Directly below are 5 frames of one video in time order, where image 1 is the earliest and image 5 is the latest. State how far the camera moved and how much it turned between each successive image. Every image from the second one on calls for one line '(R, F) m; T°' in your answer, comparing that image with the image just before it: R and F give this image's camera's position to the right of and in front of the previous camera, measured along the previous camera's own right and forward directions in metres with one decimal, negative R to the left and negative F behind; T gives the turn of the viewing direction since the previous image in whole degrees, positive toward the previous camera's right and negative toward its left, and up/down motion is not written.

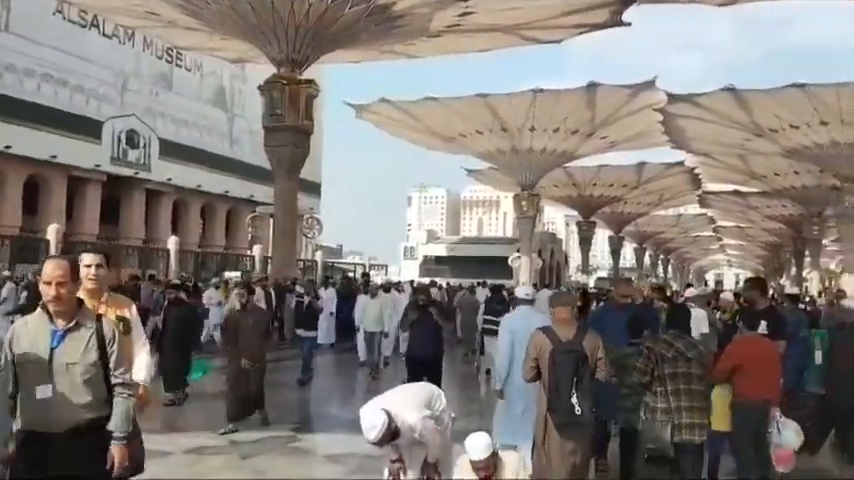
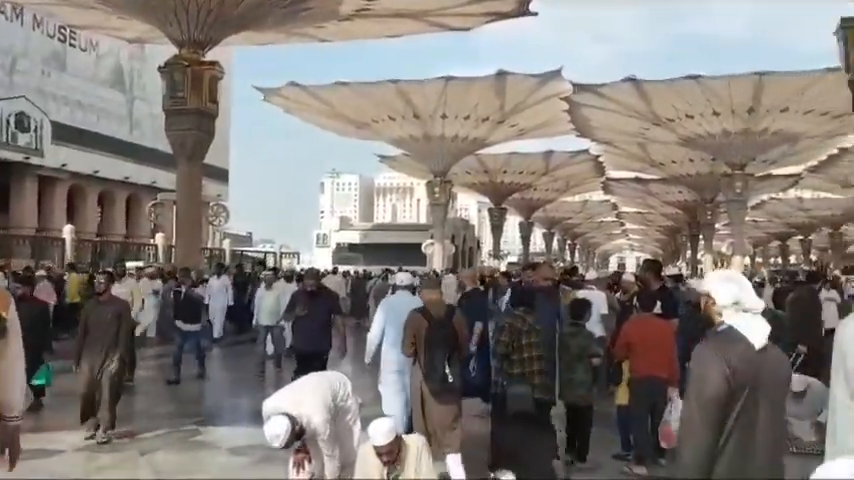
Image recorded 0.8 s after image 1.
(0.0, 0.0) m; +7°
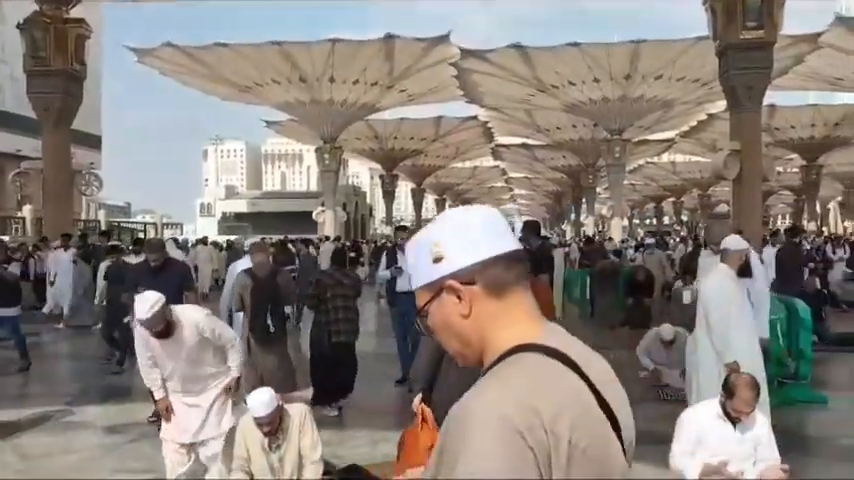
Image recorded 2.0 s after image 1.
(-0.5, +0.3) m; +9°
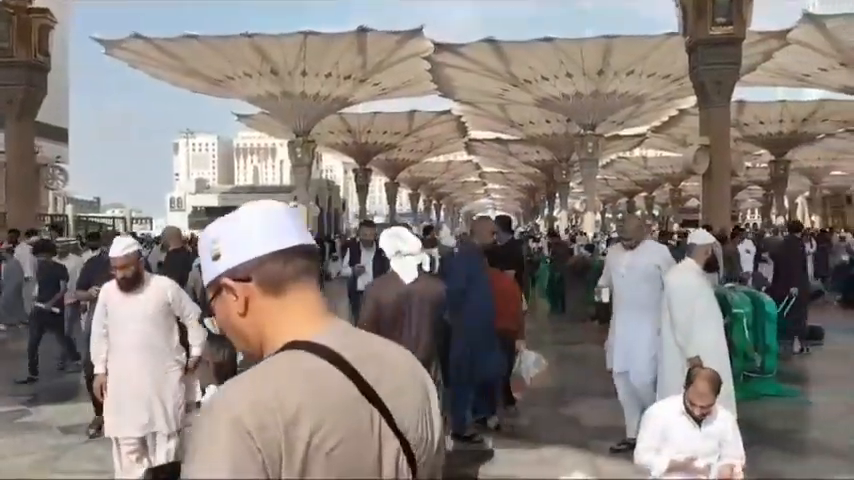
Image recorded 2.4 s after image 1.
(+0.1, +0.1) m; +2°
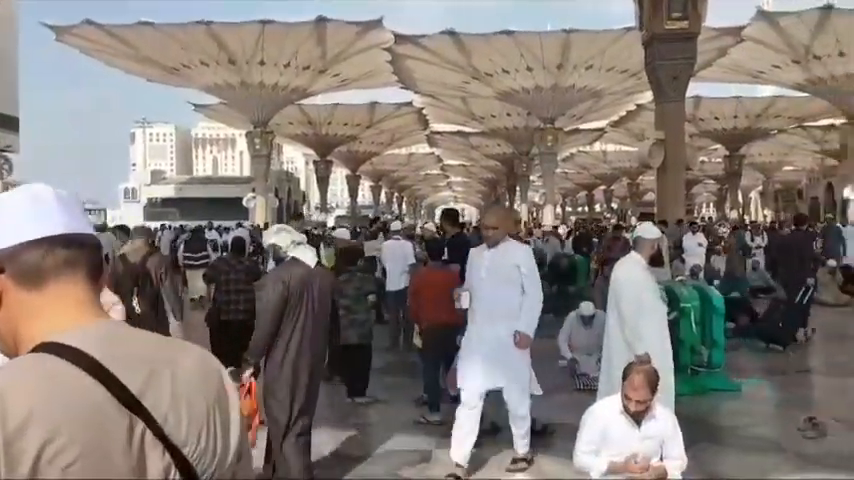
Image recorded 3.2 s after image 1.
(+0.2, +0.2) m; +3°
